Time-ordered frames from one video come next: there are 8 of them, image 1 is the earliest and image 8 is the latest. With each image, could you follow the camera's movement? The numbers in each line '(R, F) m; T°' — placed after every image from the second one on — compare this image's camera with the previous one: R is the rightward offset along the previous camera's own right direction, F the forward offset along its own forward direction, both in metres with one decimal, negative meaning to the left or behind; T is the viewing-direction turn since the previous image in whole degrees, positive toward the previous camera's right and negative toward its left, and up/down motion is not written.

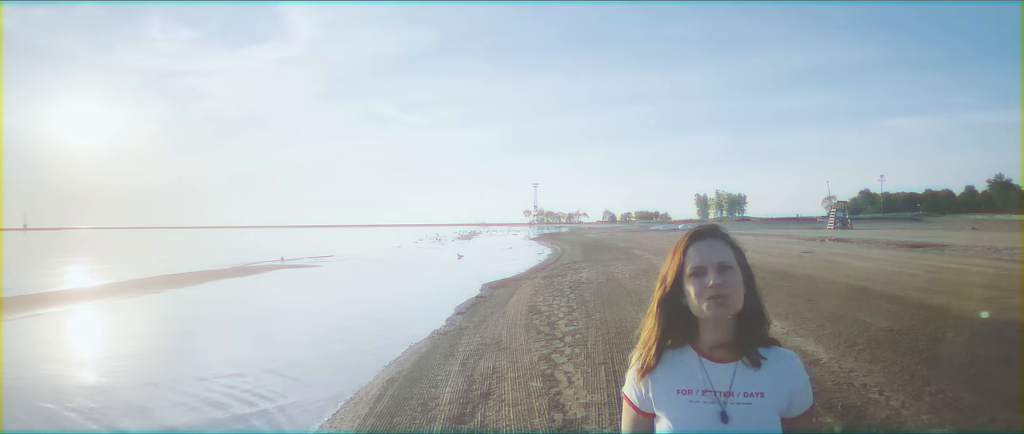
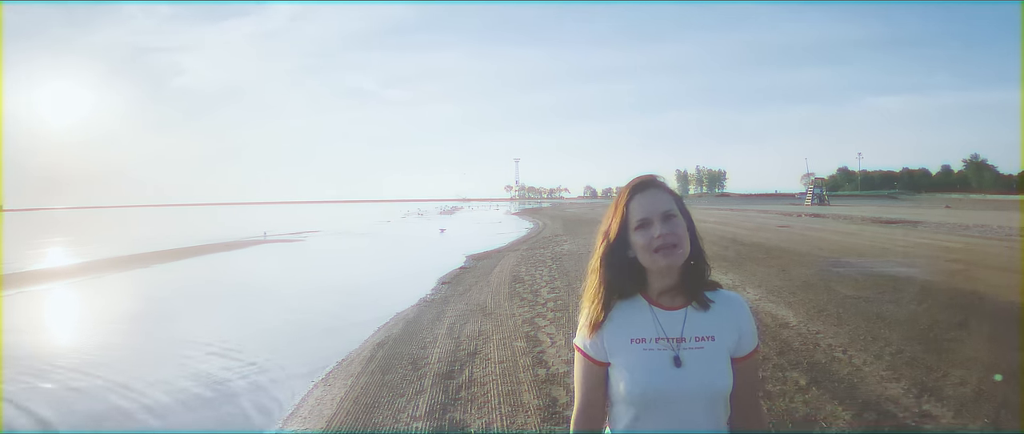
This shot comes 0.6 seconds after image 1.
(0.0, -0.1) m; +2°
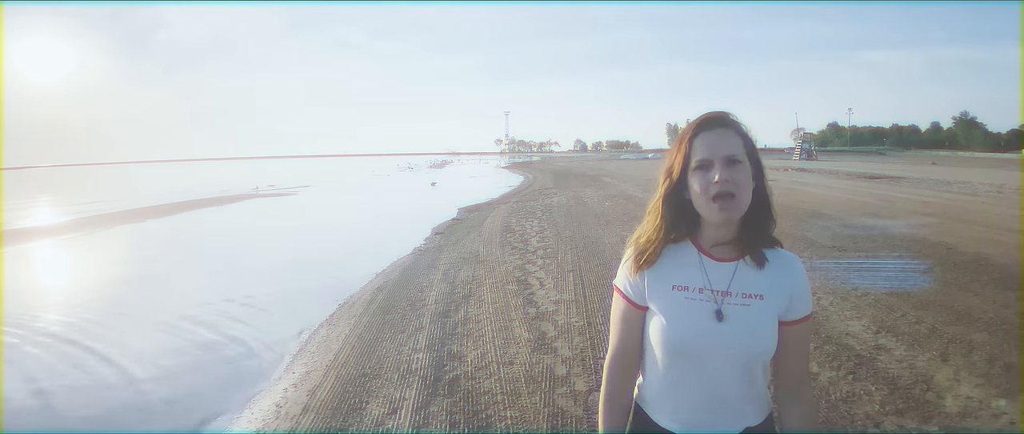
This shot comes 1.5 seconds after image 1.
(0.0, -0.2) m; +1°
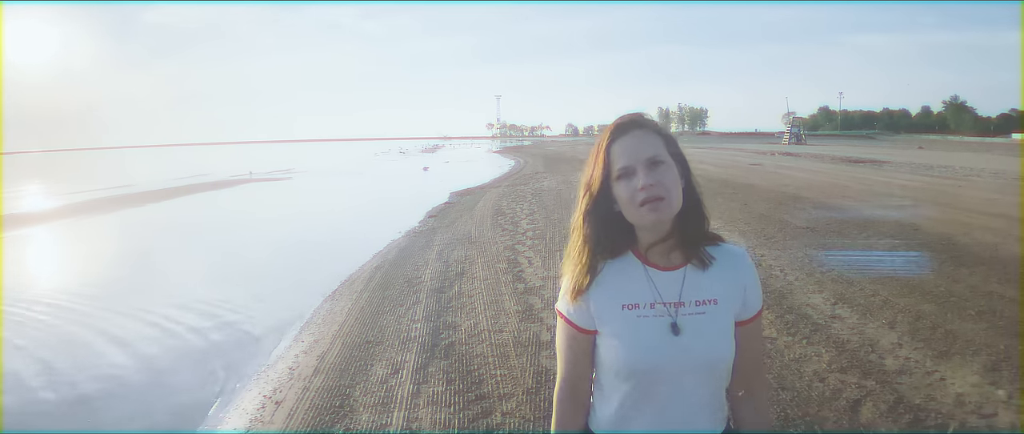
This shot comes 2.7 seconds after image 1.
(0.0, -0.3) m; +1°
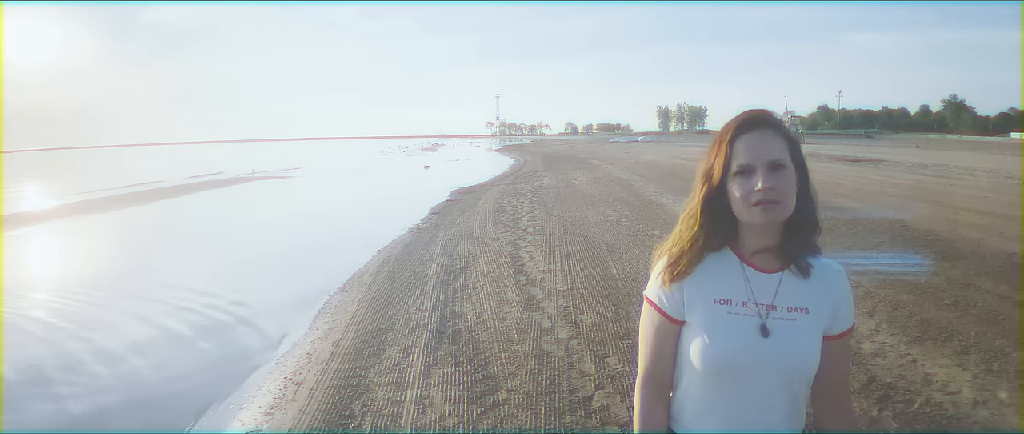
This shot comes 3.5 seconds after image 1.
(0.0, -0.2) m; 0°
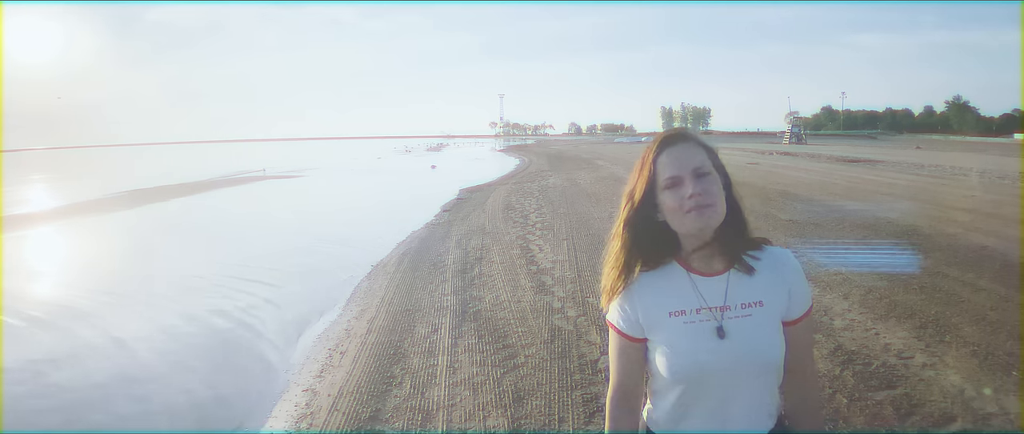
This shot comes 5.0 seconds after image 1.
(-0.1, -0.4) m; 0°
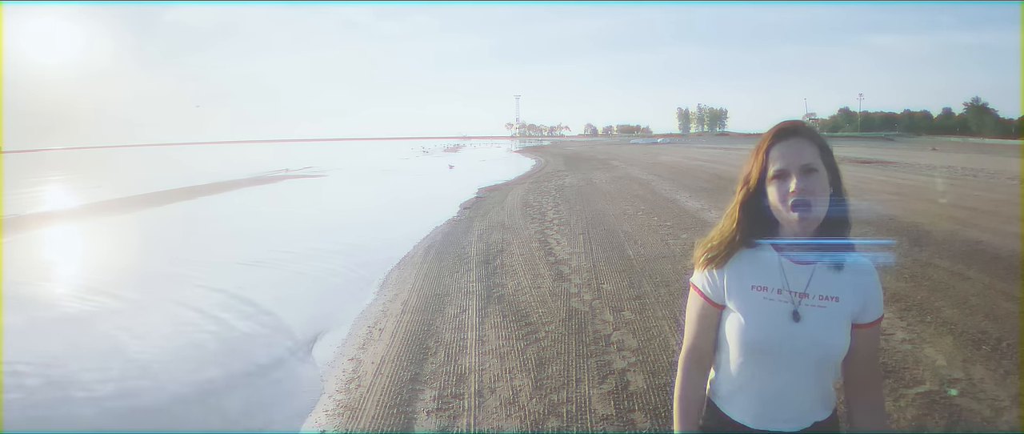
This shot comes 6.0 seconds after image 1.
(0.0, -0.4) m; -2°
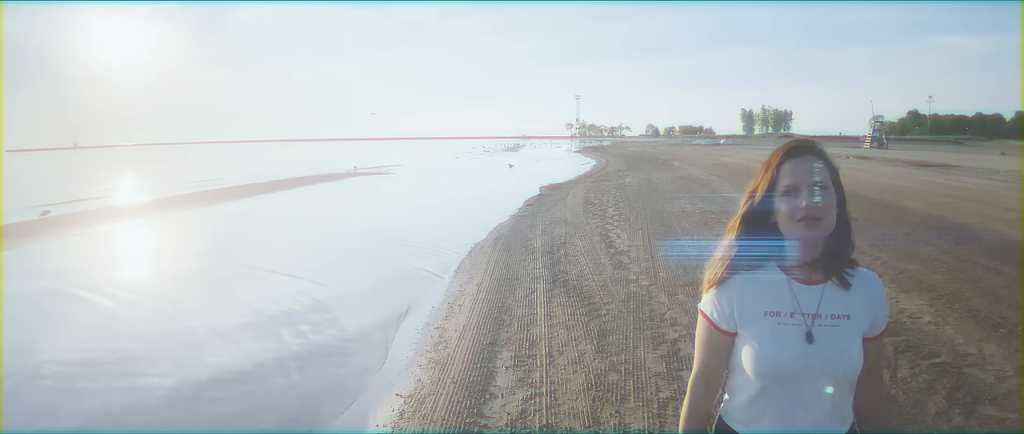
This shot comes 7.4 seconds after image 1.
(-0.1, -0.5) m; -6°
